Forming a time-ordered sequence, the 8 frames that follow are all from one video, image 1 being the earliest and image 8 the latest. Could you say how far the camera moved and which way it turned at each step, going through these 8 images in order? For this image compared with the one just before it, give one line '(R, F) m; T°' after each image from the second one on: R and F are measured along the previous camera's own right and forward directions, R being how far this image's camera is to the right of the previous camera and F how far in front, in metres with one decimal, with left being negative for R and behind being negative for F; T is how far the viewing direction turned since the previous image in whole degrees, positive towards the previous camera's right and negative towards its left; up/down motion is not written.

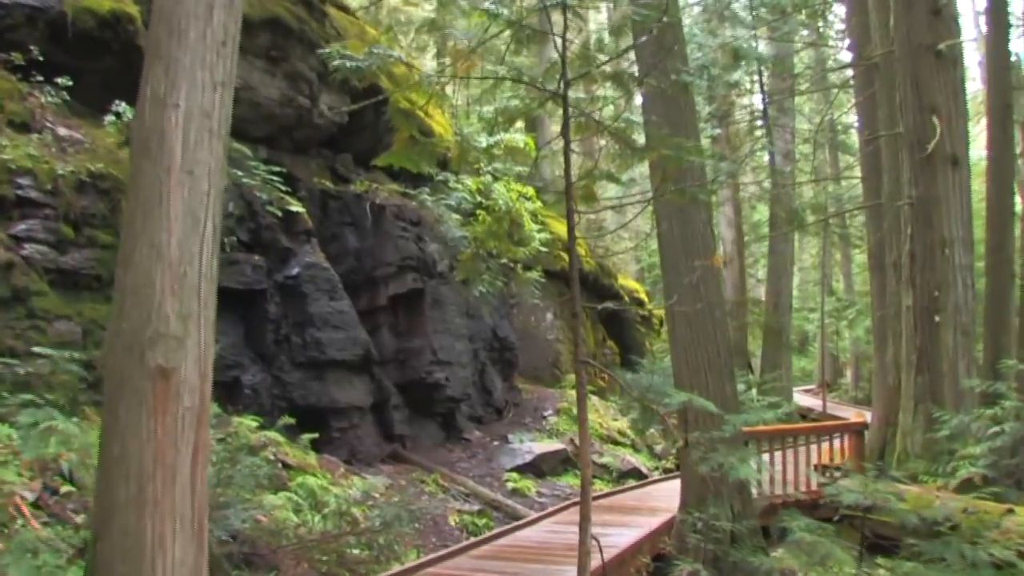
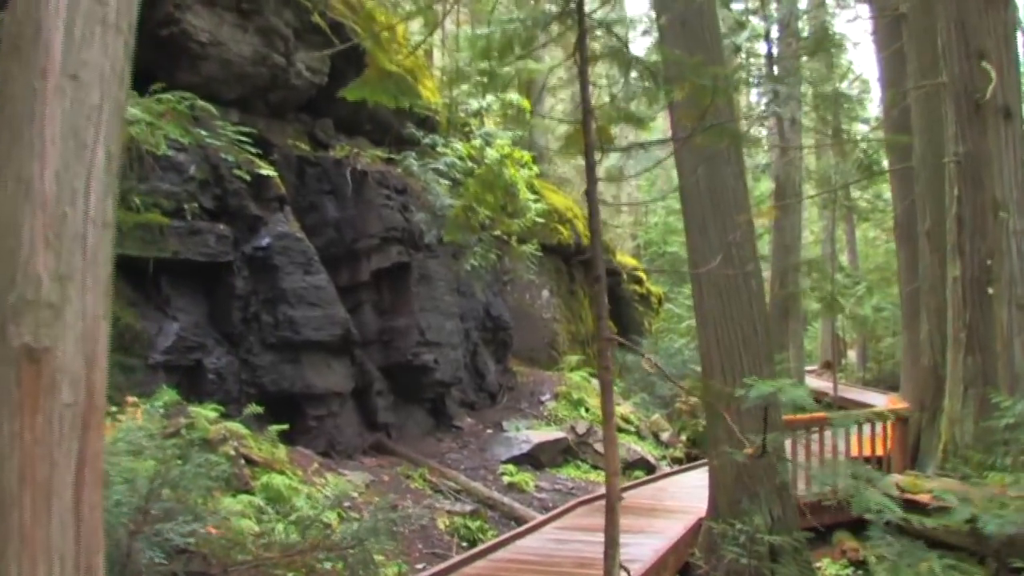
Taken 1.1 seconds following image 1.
(0.0, +1.0) m; 0°
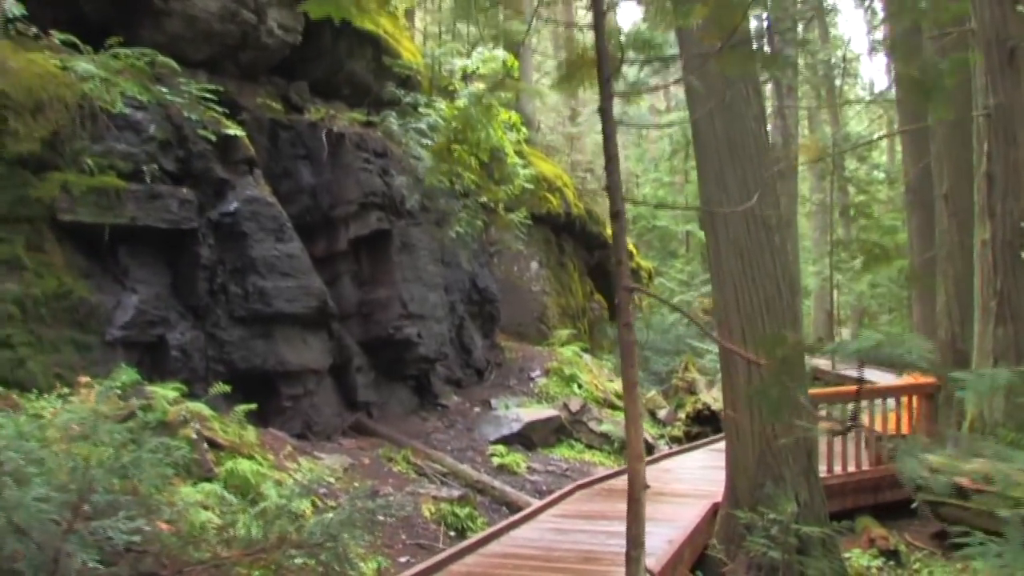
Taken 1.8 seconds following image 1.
(0.0, +0.6) m; +1°
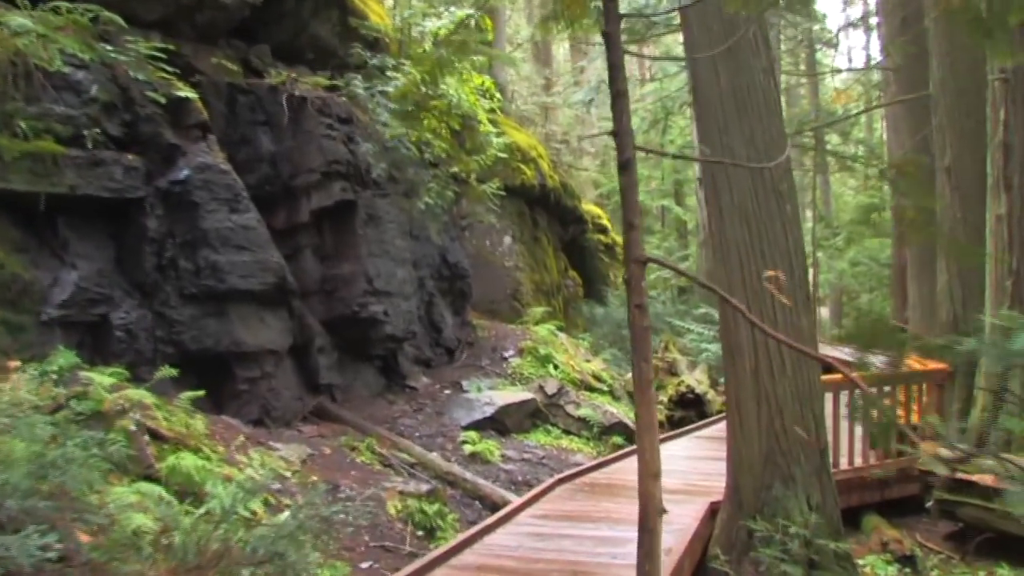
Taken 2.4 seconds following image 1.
(0.0, +0.6) m; +1°
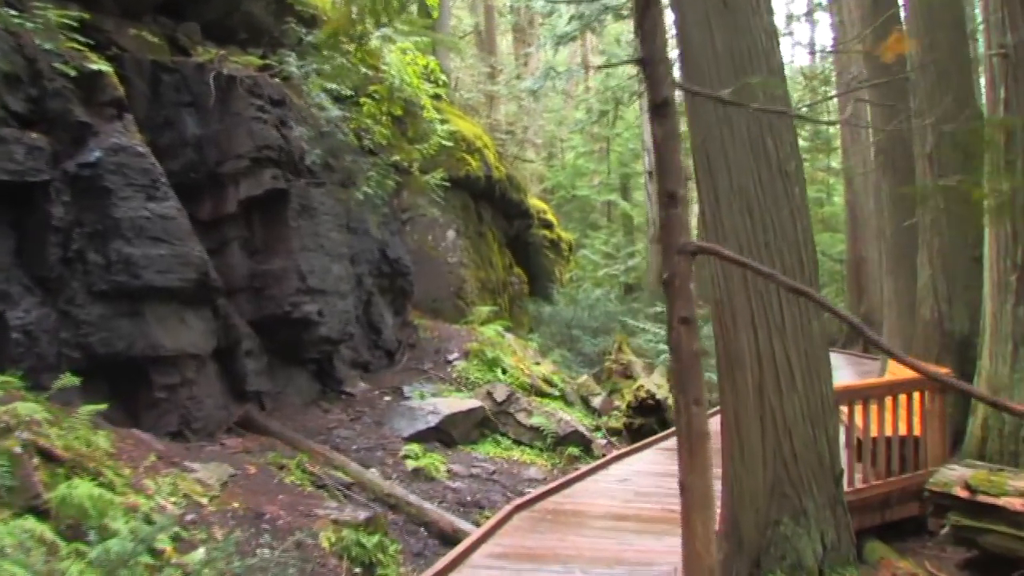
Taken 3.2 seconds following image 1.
(-0.1, +0.7) m; +2°
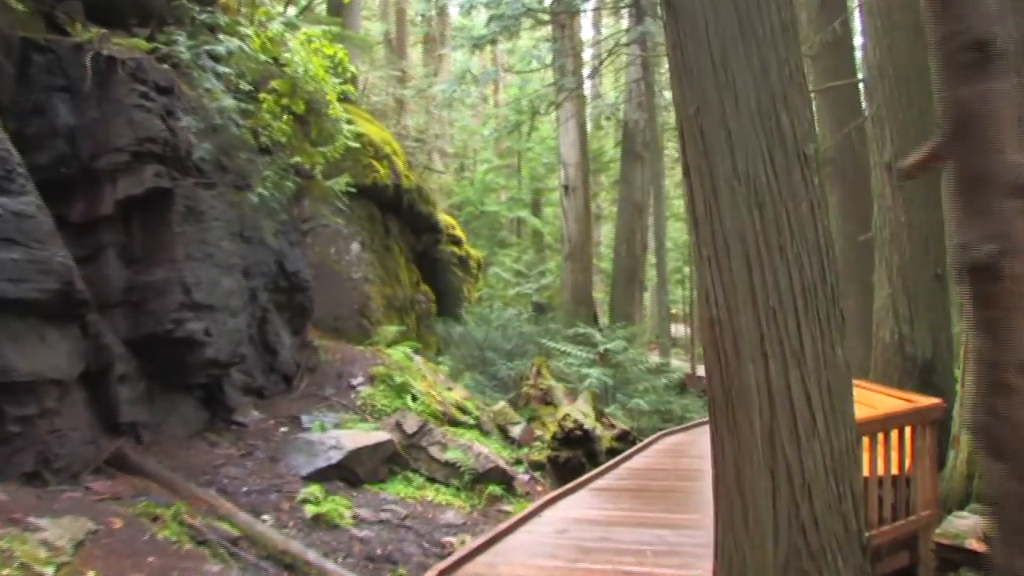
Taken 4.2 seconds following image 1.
(-0.1, +0.9) m; +4°
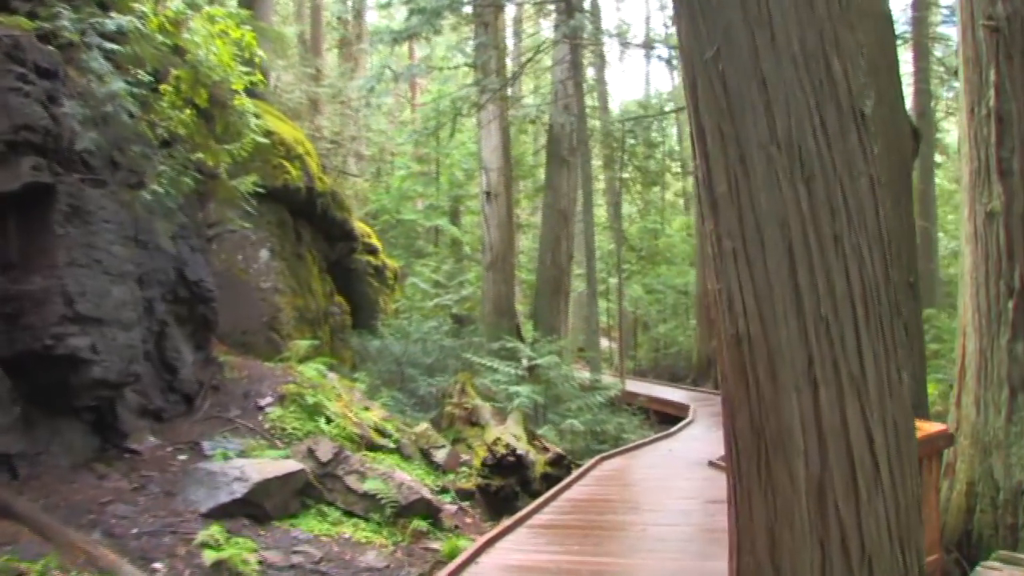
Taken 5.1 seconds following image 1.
(-0.1, +0.8) m; +3°
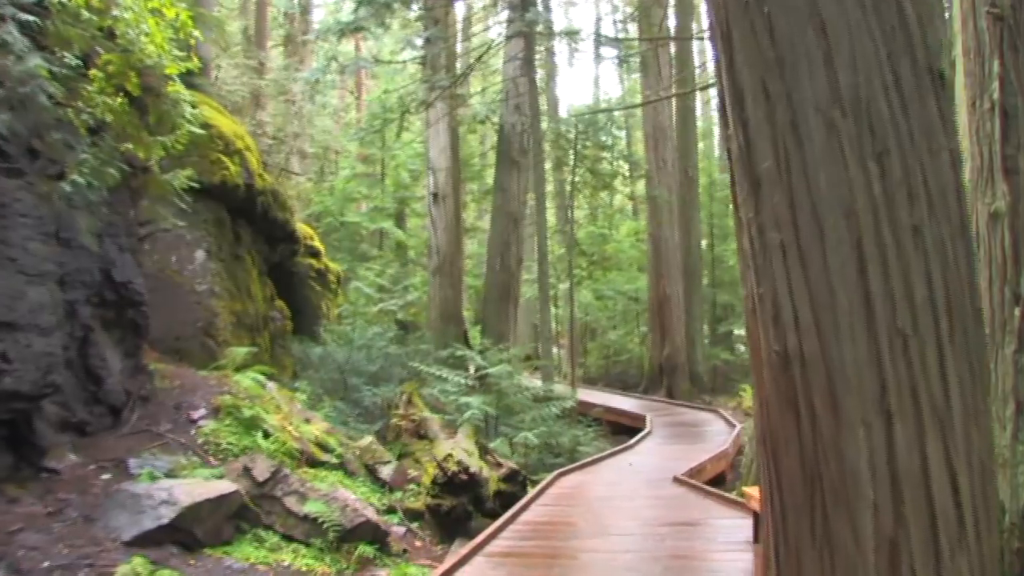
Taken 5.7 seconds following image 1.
(-0.1, +0.5) m; +2°
